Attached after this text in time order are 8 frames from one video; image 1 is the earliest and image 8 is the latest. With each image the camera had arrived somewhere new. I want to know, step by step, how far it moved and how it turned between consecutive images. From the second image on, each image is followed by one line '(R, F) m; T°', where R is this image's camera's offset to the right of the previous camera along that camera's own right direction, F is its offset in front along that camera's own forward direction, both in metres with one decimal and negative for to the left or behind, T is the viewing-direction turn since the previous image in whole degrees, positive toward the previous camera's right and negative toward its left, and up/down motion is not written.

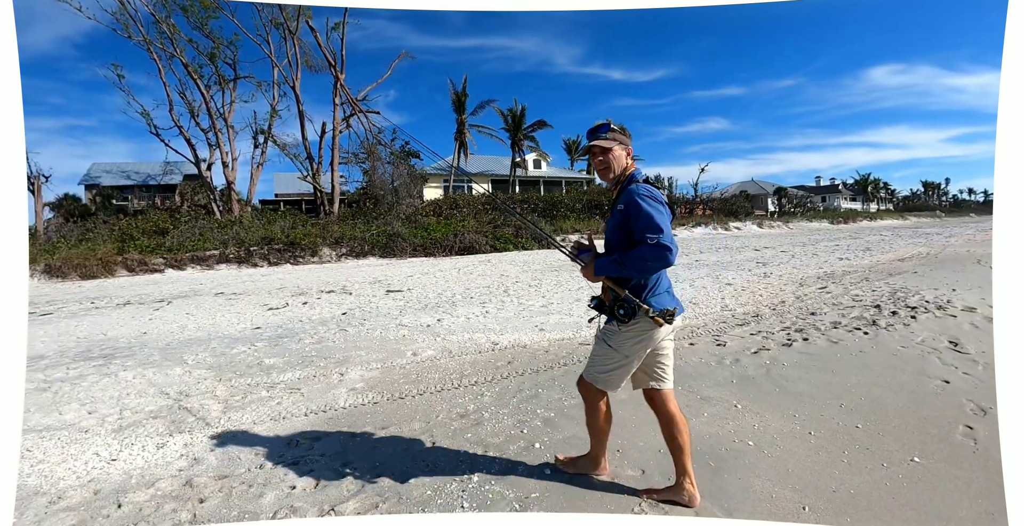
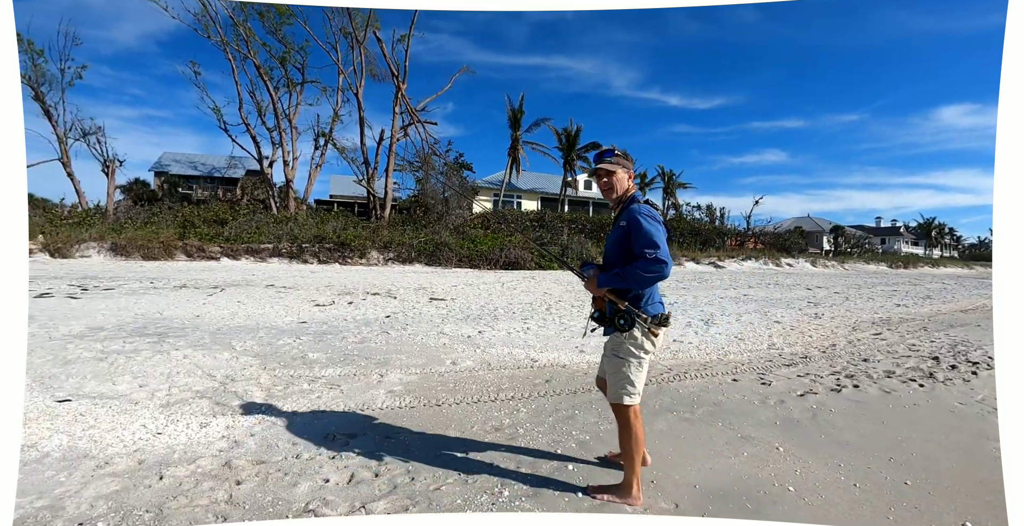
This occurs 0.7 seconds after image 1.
(-0.1, 0.0) m; -4°
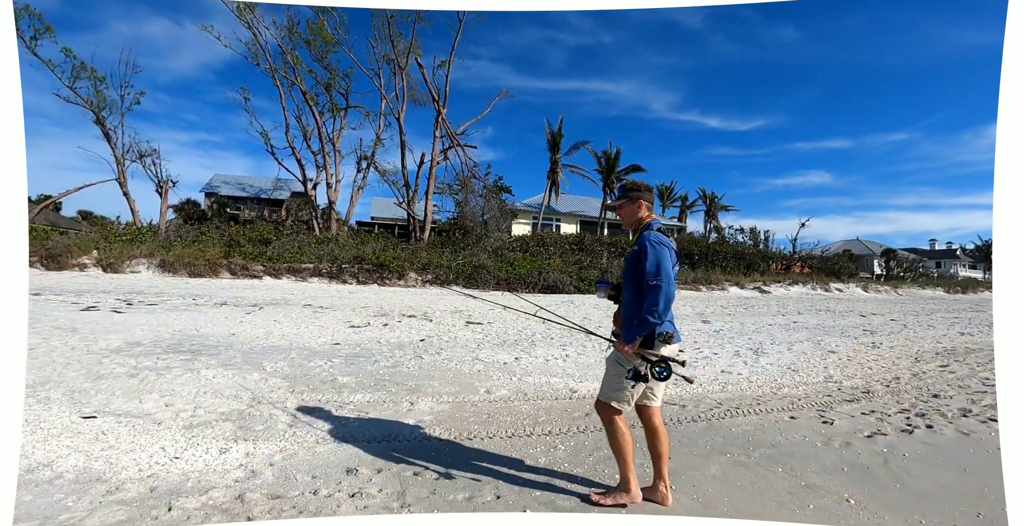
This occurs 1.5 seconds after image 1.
(-0.1, +0.2) m; -4°
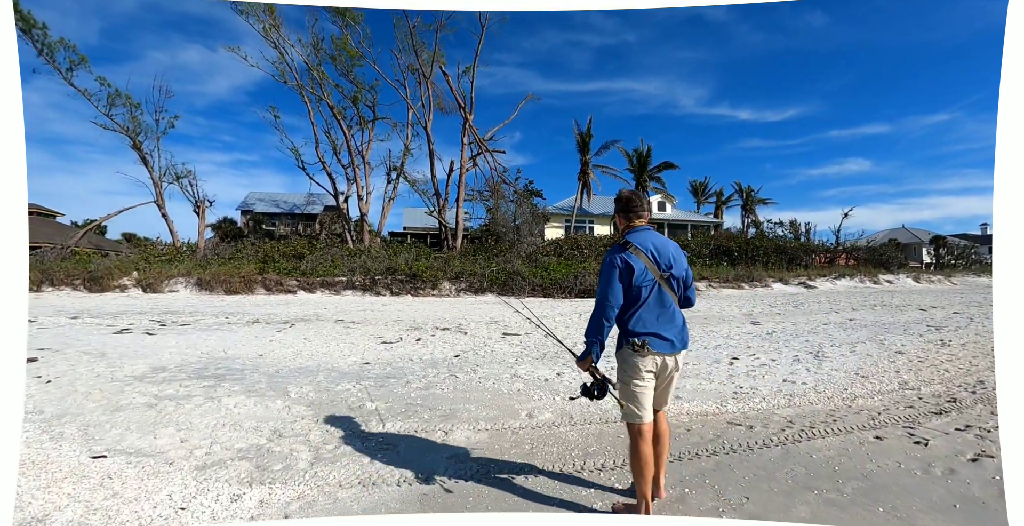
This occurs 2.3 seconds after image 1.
(-0.1, +0.3) m; -3°
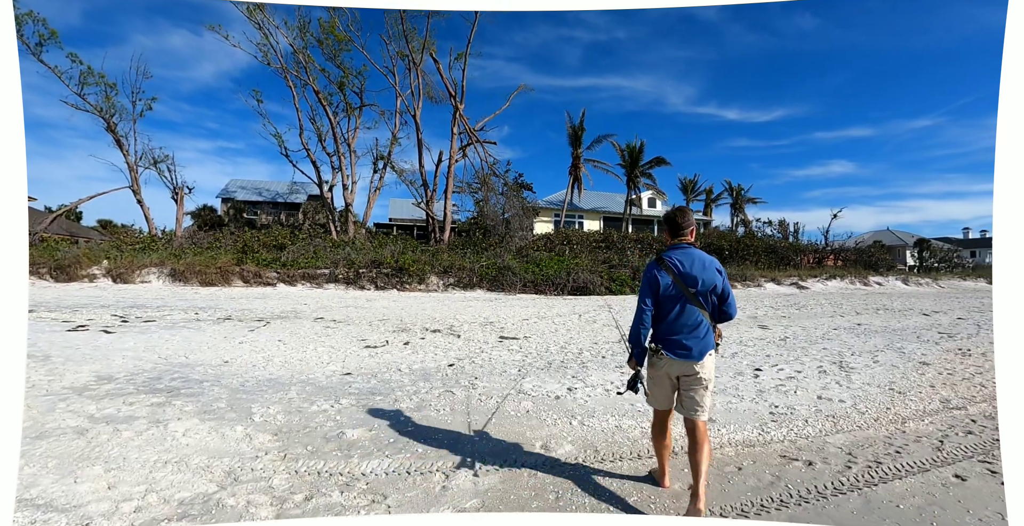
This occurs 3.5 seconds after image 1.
(-0.2, +0.6) m; +2°
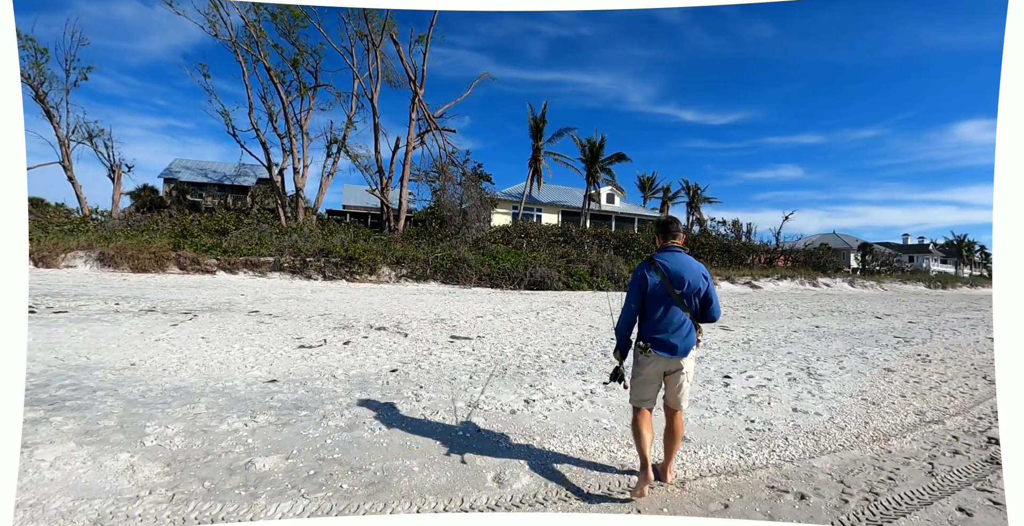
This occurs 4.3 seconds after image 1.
(+0.1, +0.5) m; +5°
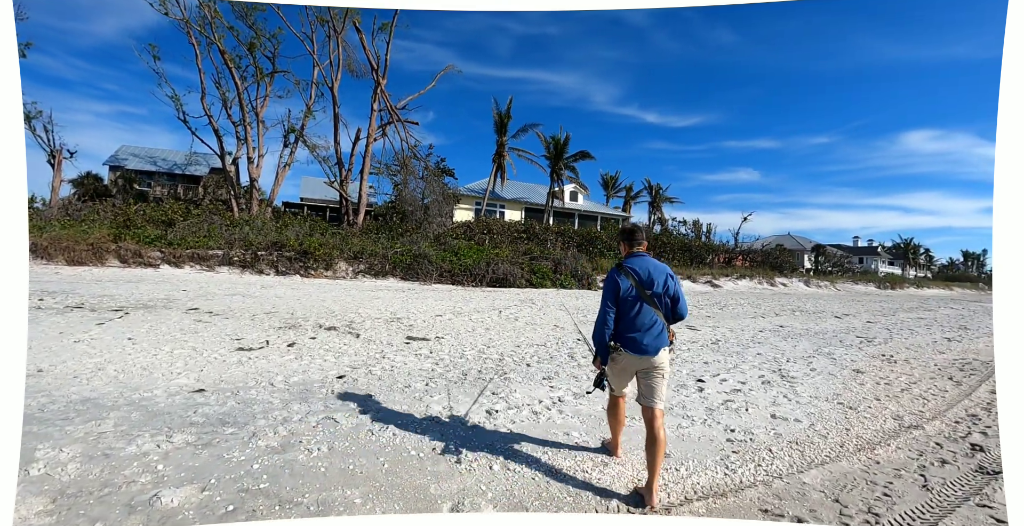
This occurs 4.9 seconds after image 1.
(0.0, +0.4) m; +4°
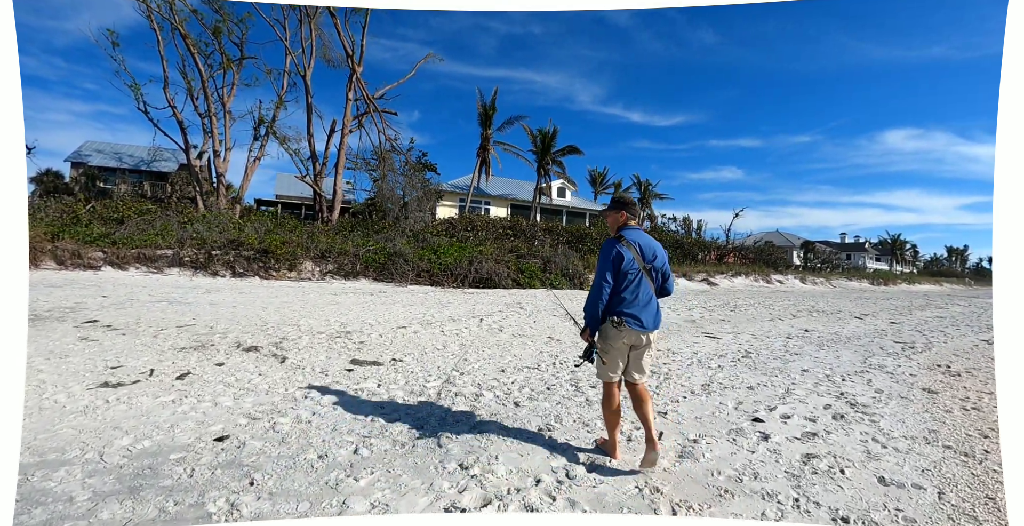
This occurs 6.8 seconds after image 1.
(0.0, +1.3) m; +2°
